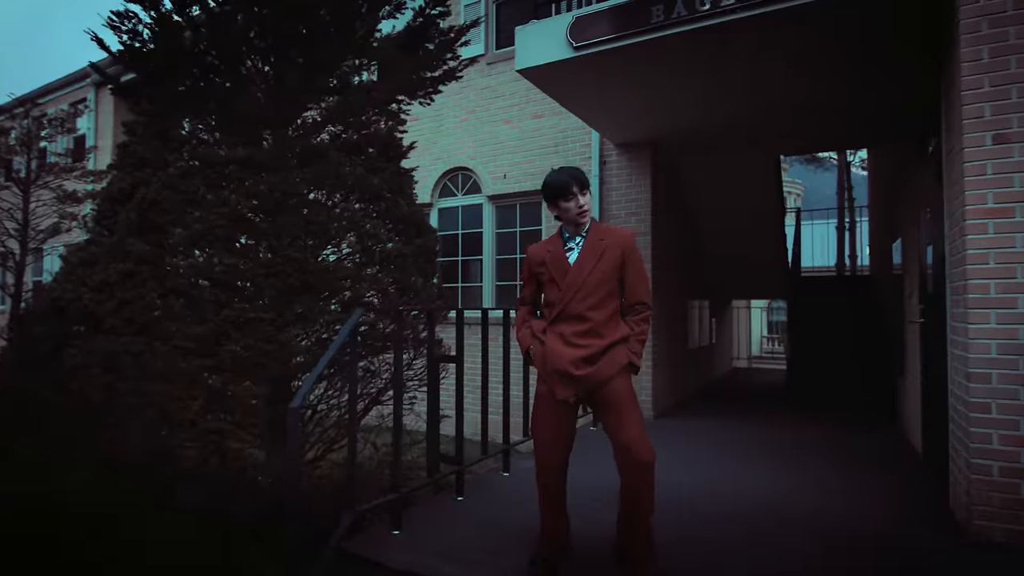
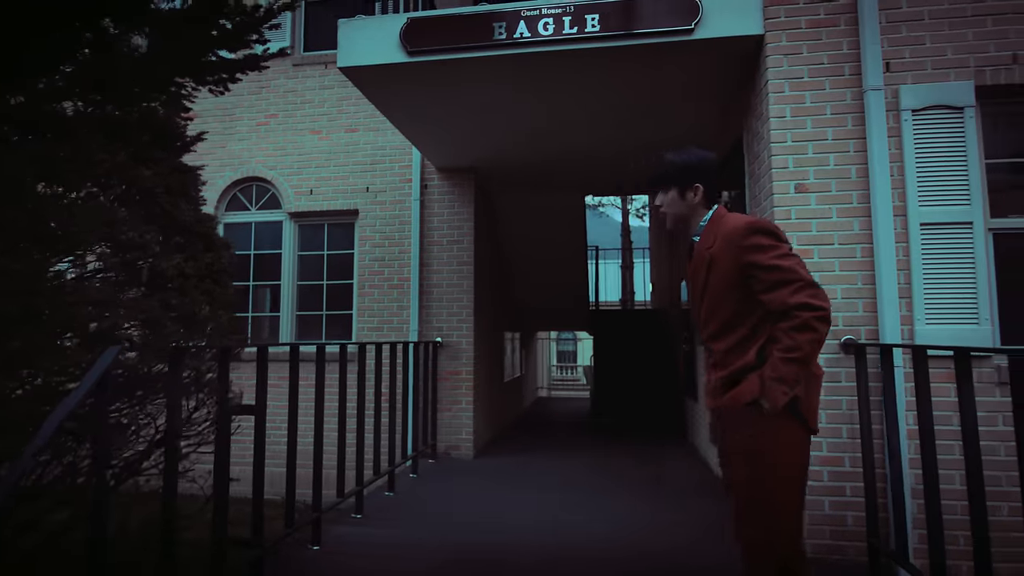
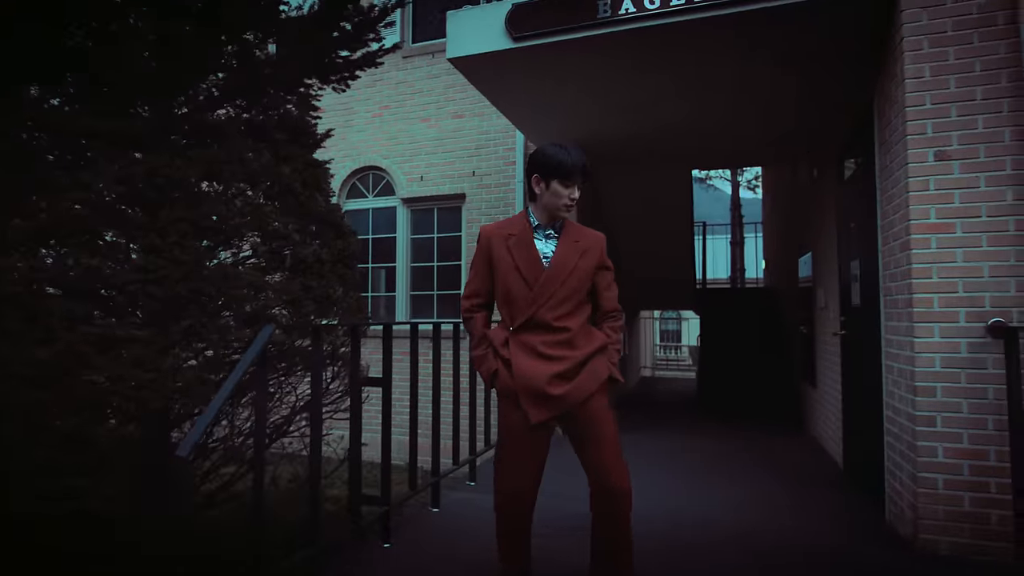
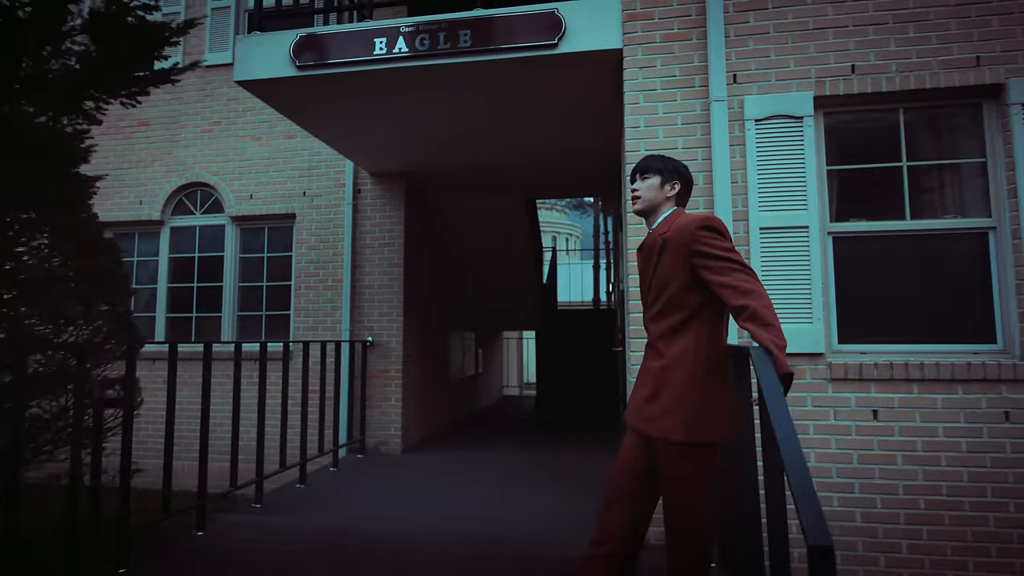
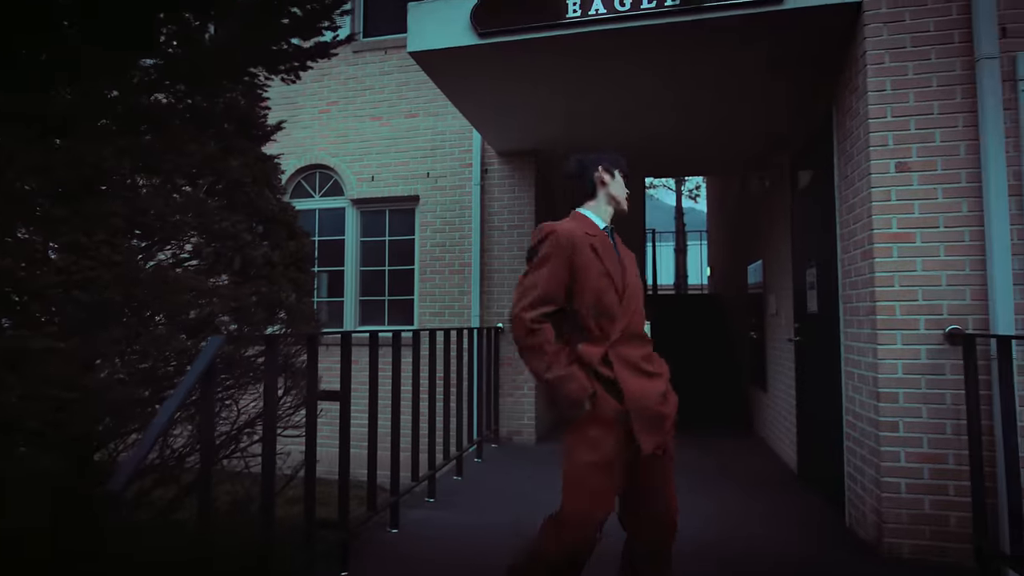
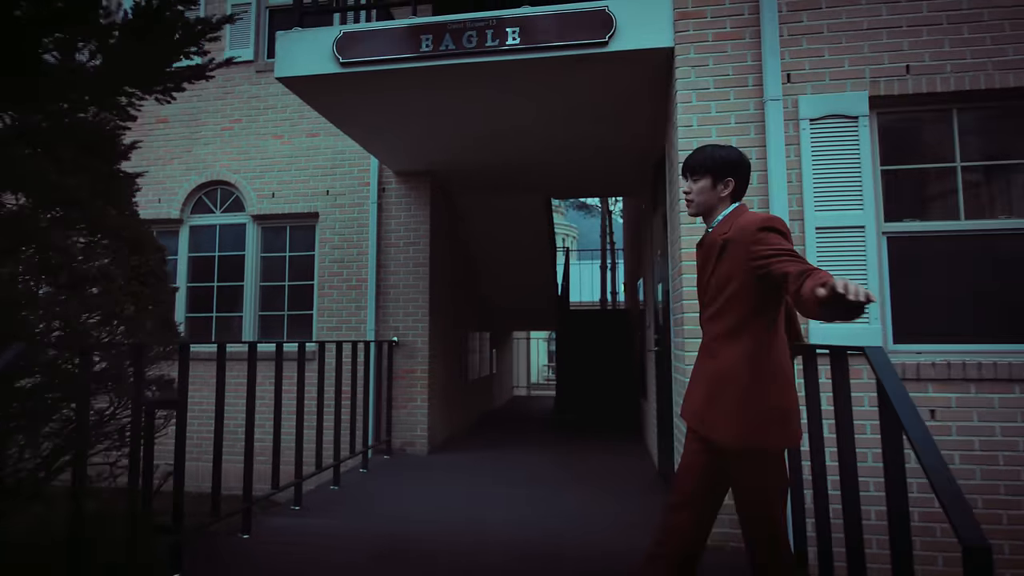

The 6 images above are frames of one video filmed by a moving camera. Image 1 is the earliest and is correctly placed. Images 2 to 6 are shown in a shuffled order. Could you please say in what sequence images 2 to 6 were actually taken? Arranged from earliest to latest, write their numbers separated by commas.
3, 5, 2, 6, 4
